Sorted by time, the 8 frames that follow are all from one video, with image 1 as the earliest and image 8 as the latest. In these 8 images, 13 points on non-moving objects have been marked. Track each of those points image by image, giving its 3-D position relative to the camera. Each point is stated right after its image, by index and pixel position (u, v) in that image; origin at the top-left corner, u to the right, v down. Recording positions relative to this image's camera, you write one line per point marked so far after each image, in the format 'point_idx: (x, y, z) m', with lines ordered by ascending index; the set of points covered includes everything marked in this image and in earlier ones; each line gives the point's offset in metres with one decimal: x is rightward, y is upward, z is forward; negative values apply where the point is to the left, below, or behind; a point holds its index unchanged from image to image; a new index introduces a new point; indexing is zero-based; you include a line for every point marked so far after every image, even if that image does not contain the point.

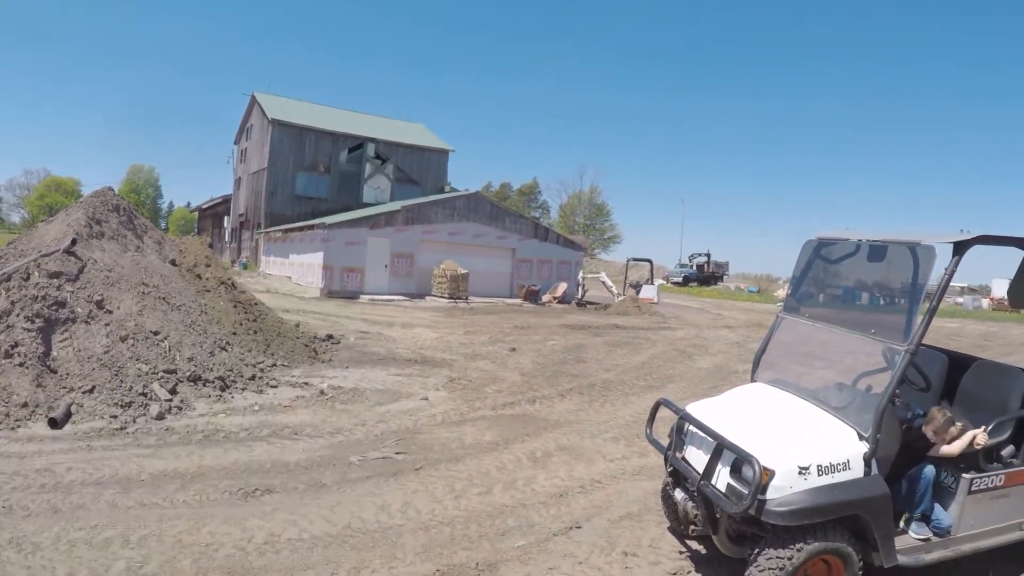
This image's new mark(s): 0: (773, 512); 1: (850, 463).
0: (+1.1, -0.9, +2.8) m
1: (+1.5, -0.8, +2.9) m
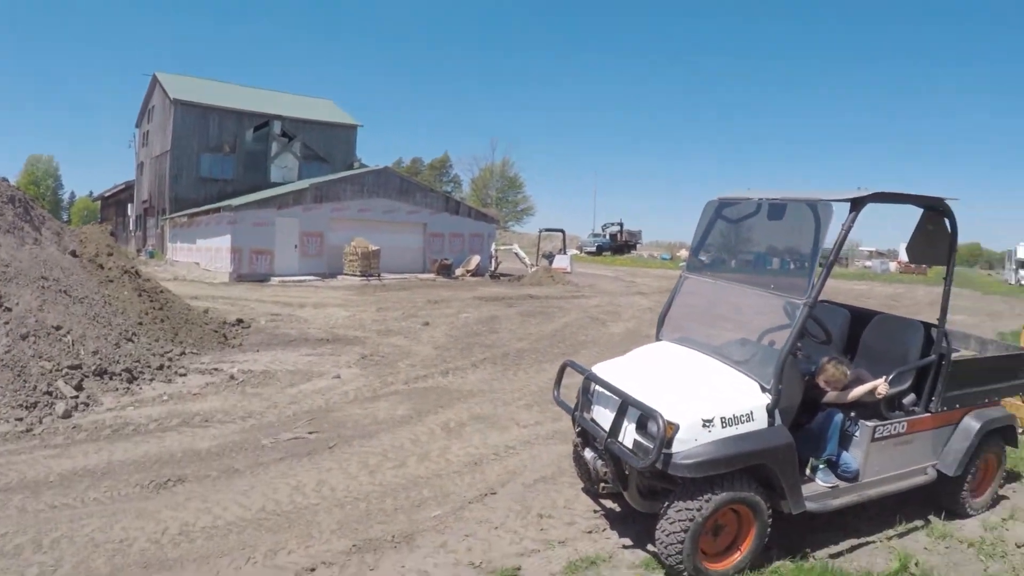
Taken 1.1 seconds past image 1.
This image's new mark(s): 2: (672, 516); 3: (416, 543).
0: (+0.7, -0.8, +2.8) m
1: (+1.1, -0.6, +3.0) m
2: (+0.7, -1.0, +2.9) m
3: (-0.5, -1.3, +3.3) m
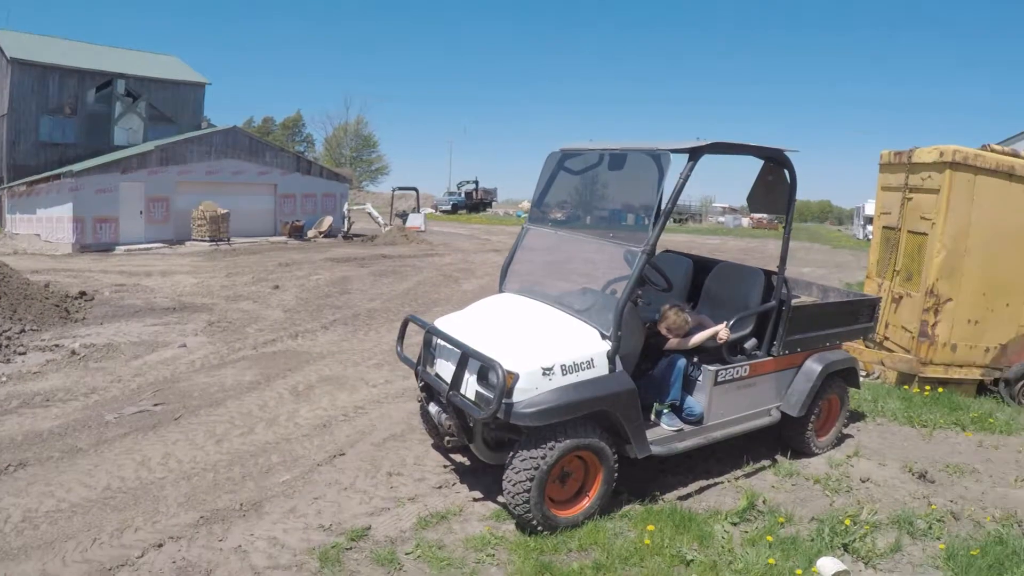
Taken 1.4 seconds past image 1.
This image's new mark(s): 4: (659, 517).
0: (0.0, -0.6, +2.9) m
1: (+0.4, -0.3, +3.0) m
2: (0.0, -0.8, +3.0) m
3: (-1.2, -1.1, +3.3) m
4: (+0.7, -1.1, +3.3) m
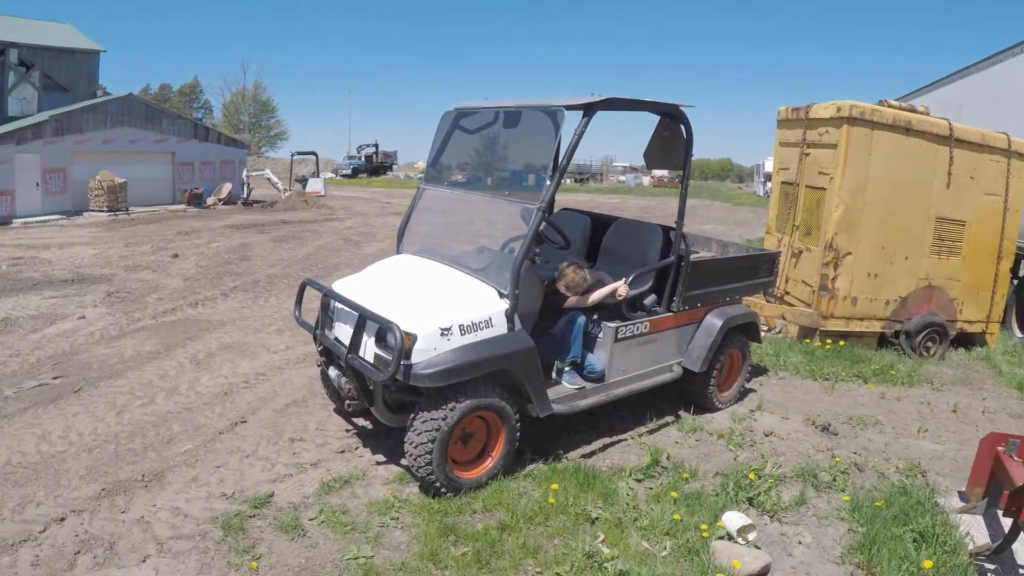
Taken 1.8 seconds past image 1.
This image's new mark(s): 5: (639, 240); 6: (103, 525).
0: (-0.4, -0.4, +2.8) m
1: (-0.1, -0.2, +3.0) m
2: (-0.4, -0.6, +3.0) m
3: (-1.6, -0.9, +3.2) m
4: (+0.3, -0.9, +3.4) m
5: (+0.7, +0.2, +3.3) m
6: (-1.8, -1.1, +3.0) m
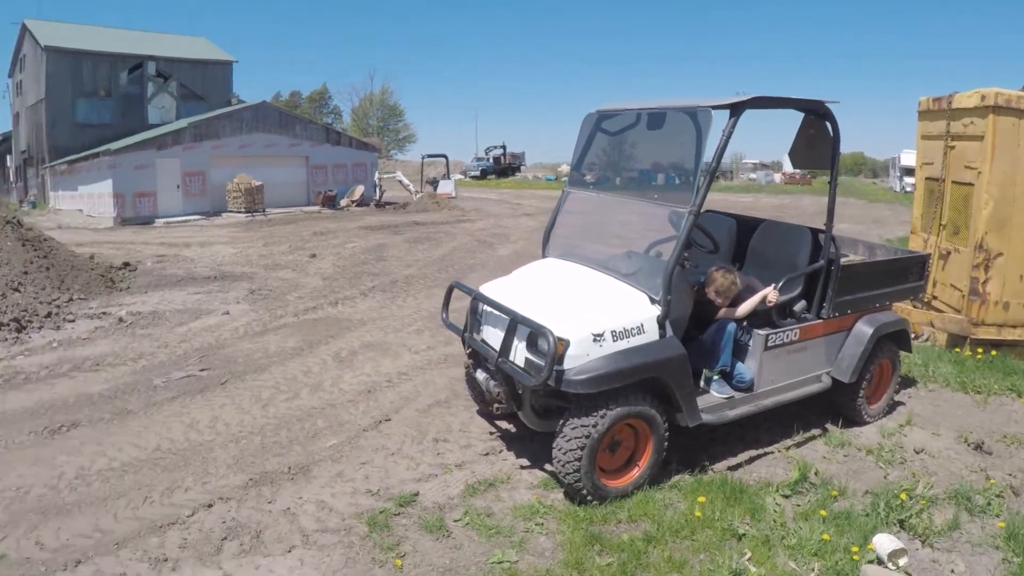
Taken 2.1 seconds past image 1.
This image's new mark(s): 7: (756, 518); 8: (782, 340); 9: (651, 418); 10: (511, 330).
0: (+0.2, -0.4, +2.8) m
1: (+0.6, -0.2, +2.9) m
2: (+0.2, -0.6, +2.9) m
3: (-1.0, -0.9, +3.2) m
4: (+0.9, -1.0, +3.2) m
5: (+1.3, +0.2, +3.2) m
6: (-1.2, -1.1, +3.0) m
7: (+1.1, -1.1, +3.1) m
8: (+1.3, -0.3, +3.1) m
9: (+0.6, -0.6, +3.0) m
10: (0.0, -0.2, +2.9) m
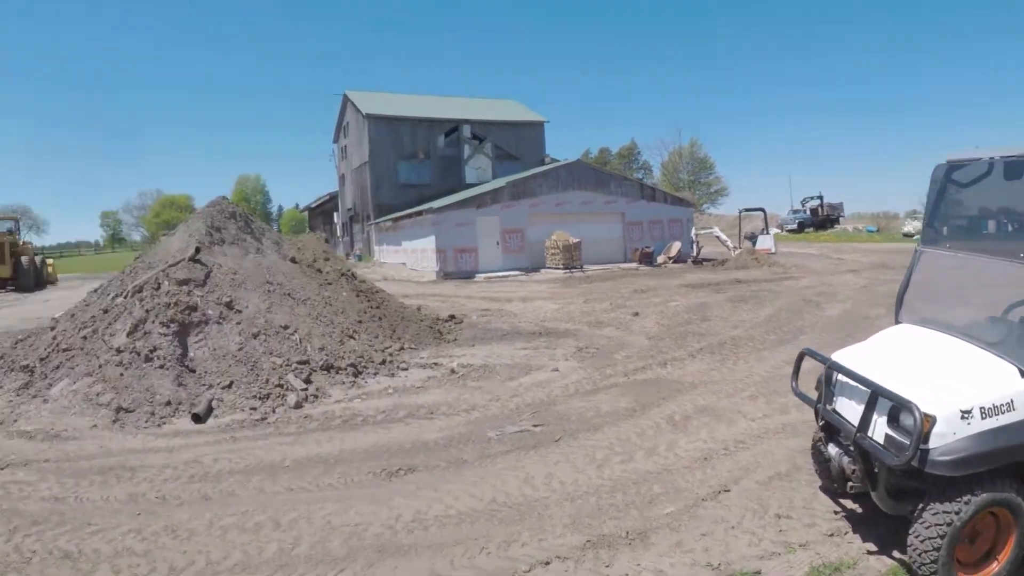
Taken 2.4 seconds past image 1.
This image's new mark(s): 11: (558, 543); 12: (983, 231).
0: (+1.7, -0.6, +2.6) m
1: (+2.1, -0.4, +2.7) m
2: (+1.7, -0.9, +2.7) m
3: (+0.6, -1.2, +3.2) m
4: (+2.5, -1.3, +2.9) m
5: (+2.9, -0.1, +2.9) m
6: (+0.3, -1.3, +2.9) m
7: (+2.6, -1.3, +2.8) m
8: (+2.8, -0.5, +2.8) m
9: (+2.1, -0.8, +2.7) m
10: (+1.5, -0.5, +2.8) m
11: (+0.1, -1.3, +3.2) m
12: (+2.3, +0.2, +3.1) m
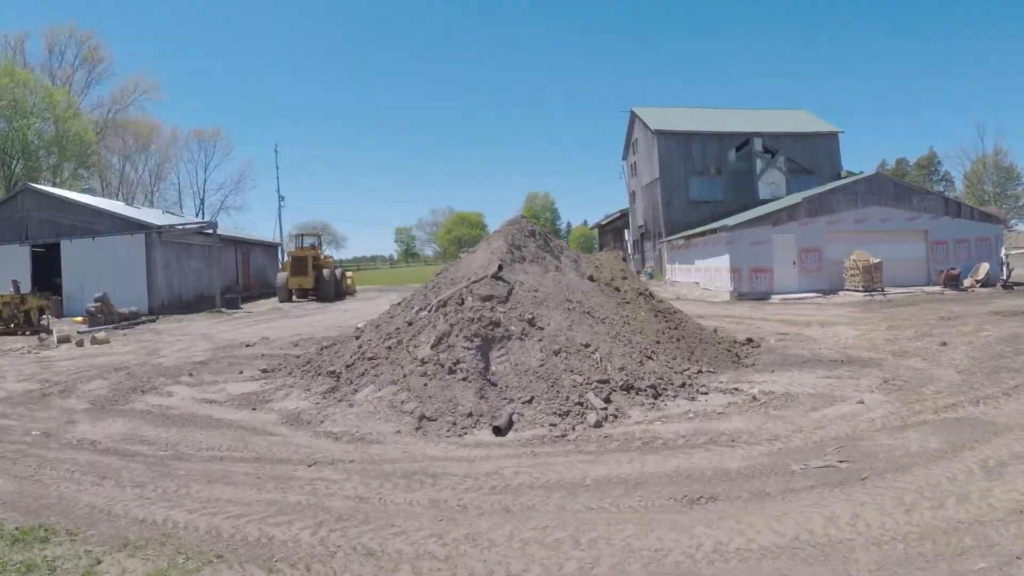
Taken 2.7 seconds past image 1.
0: (+3.0, -0.9, +2.3) m
1: (+3.3, -0.7, +2.3) m
2: (+3.0, -1.1, +2.4) m
3: (+1.9, -1.3, +3.0) m
4: (+3.7, -1.5, +2.6) m
5: (+4.2, -0.4, +2.5) m
6: (+1.6, -1.4, +2.8) m
7: (+3.8, -1.6, +2.4) m
8: (+4.1, -0.8, +2.4) m
9: (+3.3, -1.1, +2.4) m
10: (+2.8, -0.7, +2.5) m
11: (+1.4, -1.4, +3.0) m
12: (+3.6, 0.0, +2.7) m
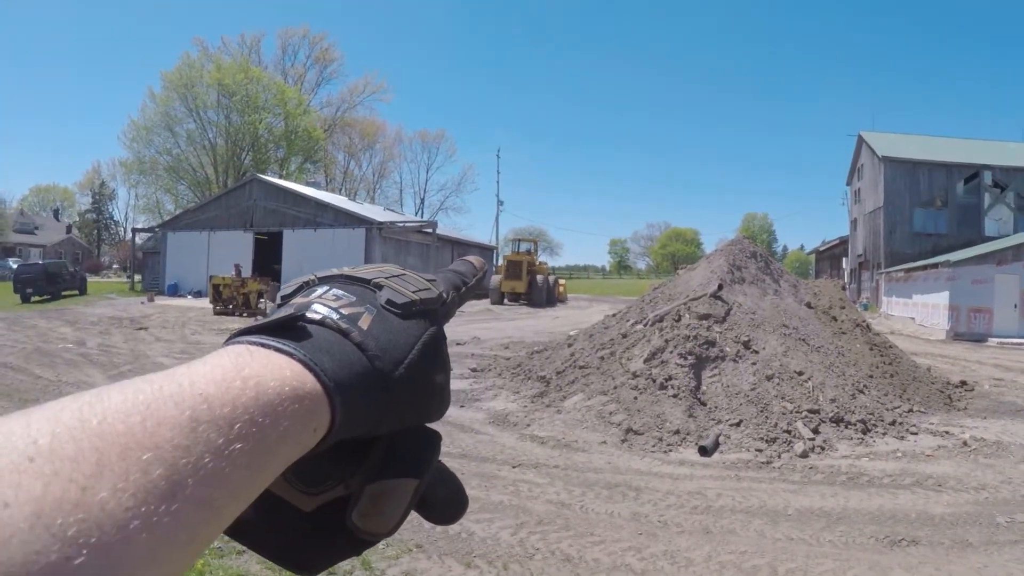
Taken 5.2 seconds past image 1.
0: (+3.8, -1.2, +2.1) m
1: (+4.1, -1.1, +2.2) m
2: (+3.8, -1.5, +2.3) m
3: (+2.7, -1.6, +2.9) m
4: (+4.5, -1.9, +2.4) m
5: (+5.0, -0.8, +2.3) m
6: (+2.4, -1.7, +2.7) m
7: (+4.6, -2.0, +2.3) m
8: (+4.9, -1.3, +2.2) m
9: (+4.1, -1.5, +2.3) m
10: (+3.6, -1.0, +2.3) m
11: (+2.2, -1.6, +3.0) m
12: (+4.5, -0.4, +2.5) m
